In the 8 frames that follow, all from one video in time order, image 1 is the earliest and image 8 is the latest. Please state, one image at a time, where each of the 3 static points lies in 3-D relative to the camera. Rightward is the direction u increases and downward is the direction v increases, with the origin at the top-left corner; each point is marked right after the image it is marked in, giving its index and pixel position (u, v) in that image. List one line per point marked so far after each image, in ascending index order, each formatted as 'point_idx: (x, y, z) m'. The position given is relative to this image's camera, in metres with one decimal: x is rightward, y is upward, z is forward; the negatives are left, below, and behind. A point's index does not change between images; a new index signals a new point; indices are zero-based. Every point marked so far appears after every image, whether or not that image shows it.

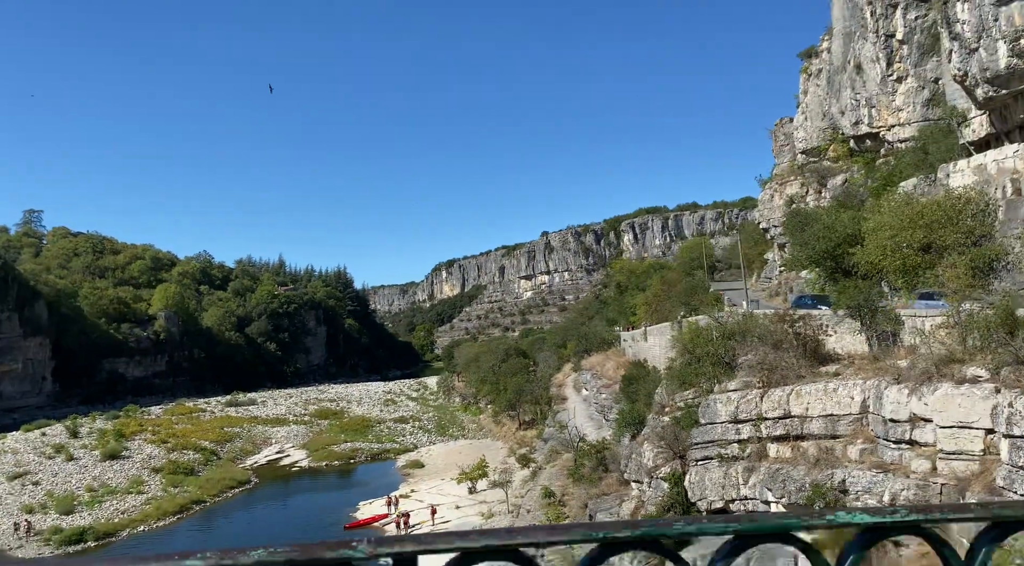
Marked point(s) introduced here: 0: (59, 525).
0: (-9.7, -5.3, +18.7) m
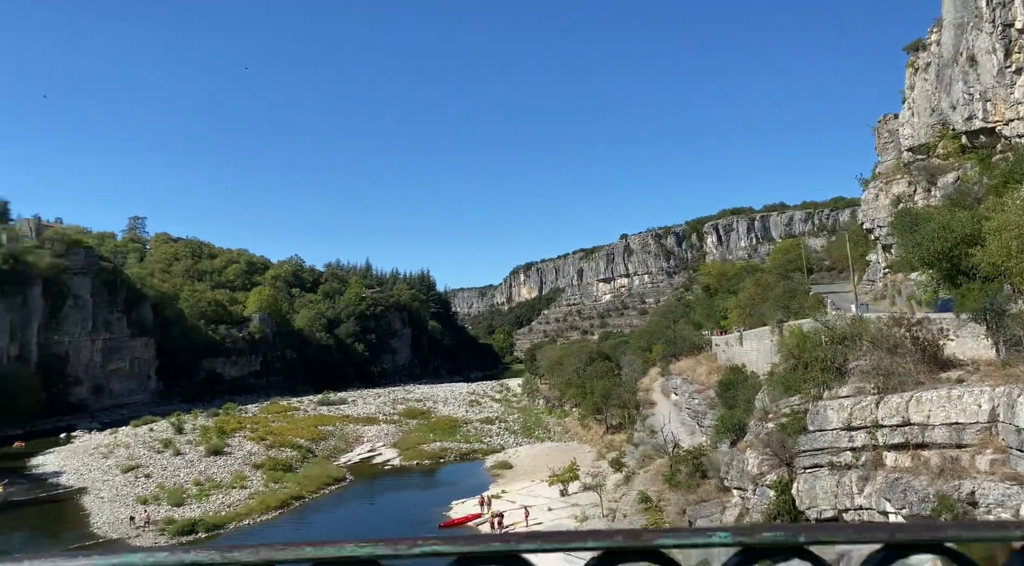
0: (-7.7, -5.3, +19.5) m
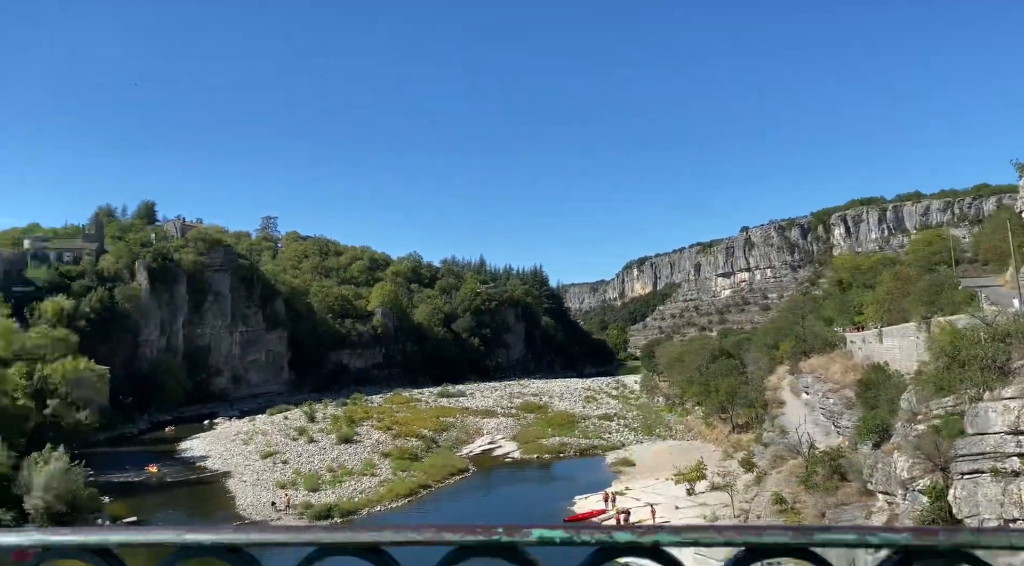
0: (-4.9, -5.2, +20.4) m
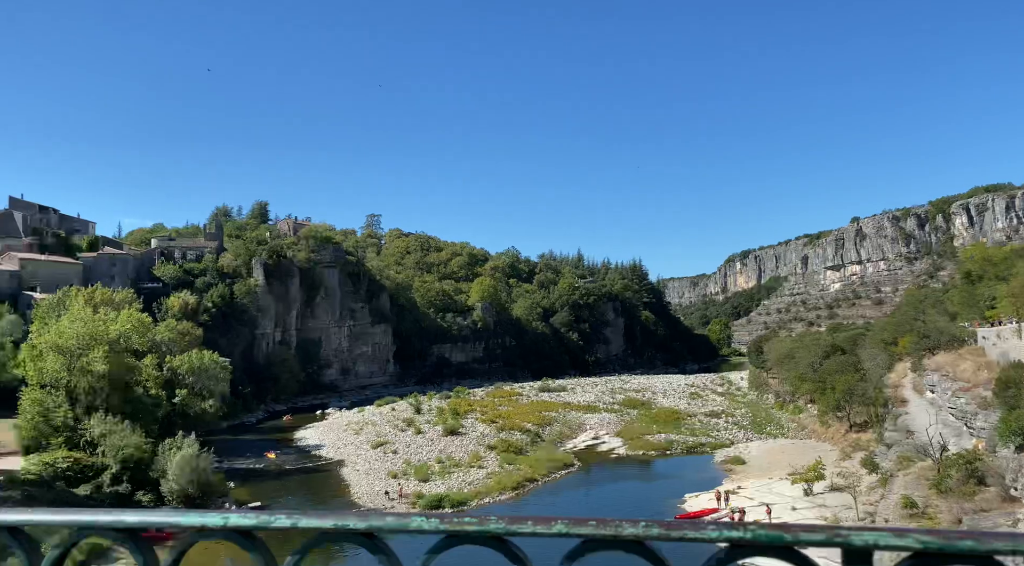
0: (-2.3, -5.1, +20.8) m
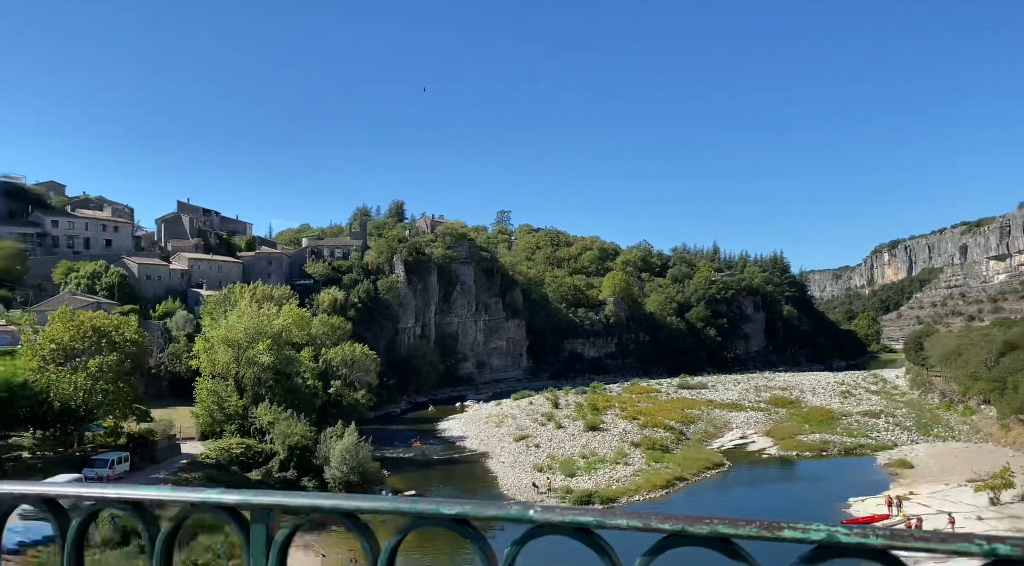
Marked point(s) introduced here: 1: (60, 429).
0: (+1.4, -5.0, +20.8) m
1: (-10.2, -3.3, +19.3) m
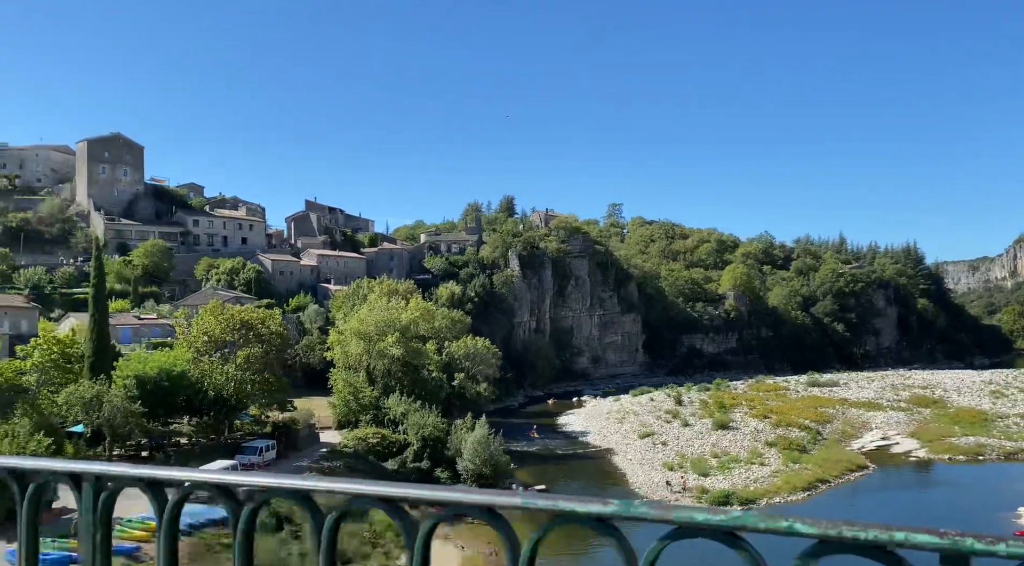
0: (+4.5, -4.8, +20.3) m
1: (-7.1, -3.2, +20.3) m
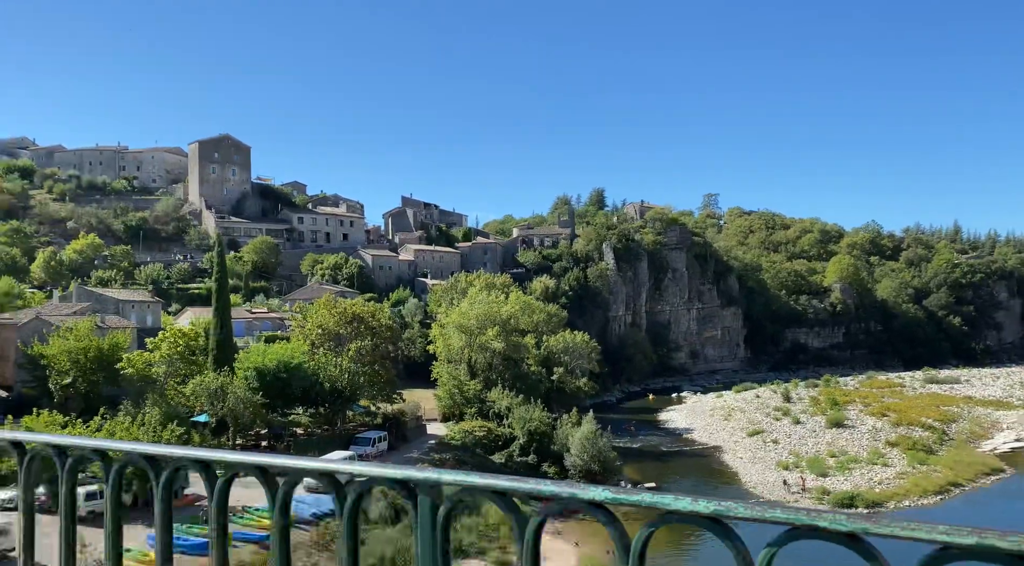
0: (+7.1, -4.6, +19.4) m
1: (-4.5, -3.1, +20.8) m
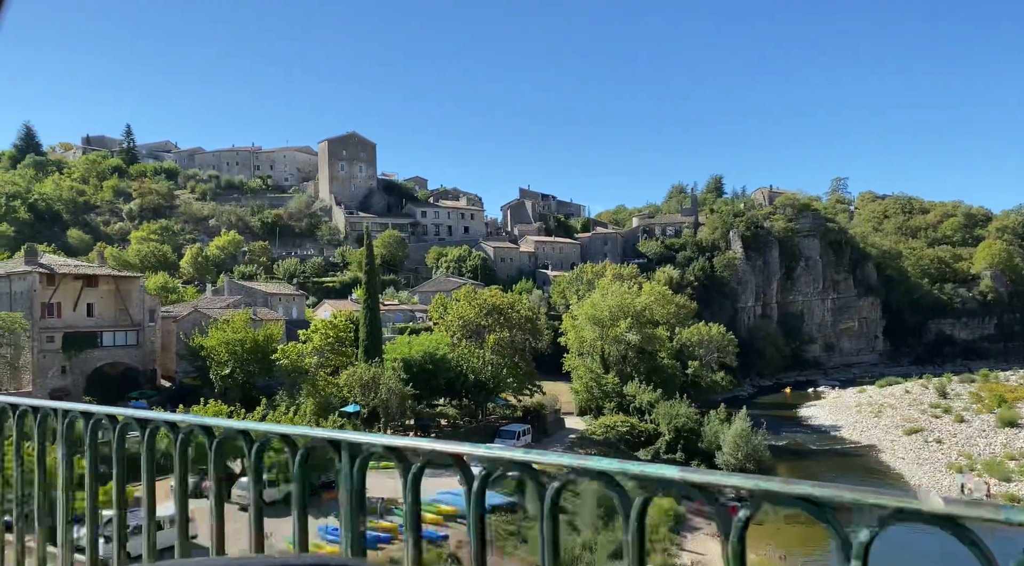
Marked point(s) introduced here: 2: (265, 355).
0: (+10.4, -4.3, +17.7) m
1: (-0.9, -2.9, +20.5) m
2: (-5.4, -1.6, +18.5) m
